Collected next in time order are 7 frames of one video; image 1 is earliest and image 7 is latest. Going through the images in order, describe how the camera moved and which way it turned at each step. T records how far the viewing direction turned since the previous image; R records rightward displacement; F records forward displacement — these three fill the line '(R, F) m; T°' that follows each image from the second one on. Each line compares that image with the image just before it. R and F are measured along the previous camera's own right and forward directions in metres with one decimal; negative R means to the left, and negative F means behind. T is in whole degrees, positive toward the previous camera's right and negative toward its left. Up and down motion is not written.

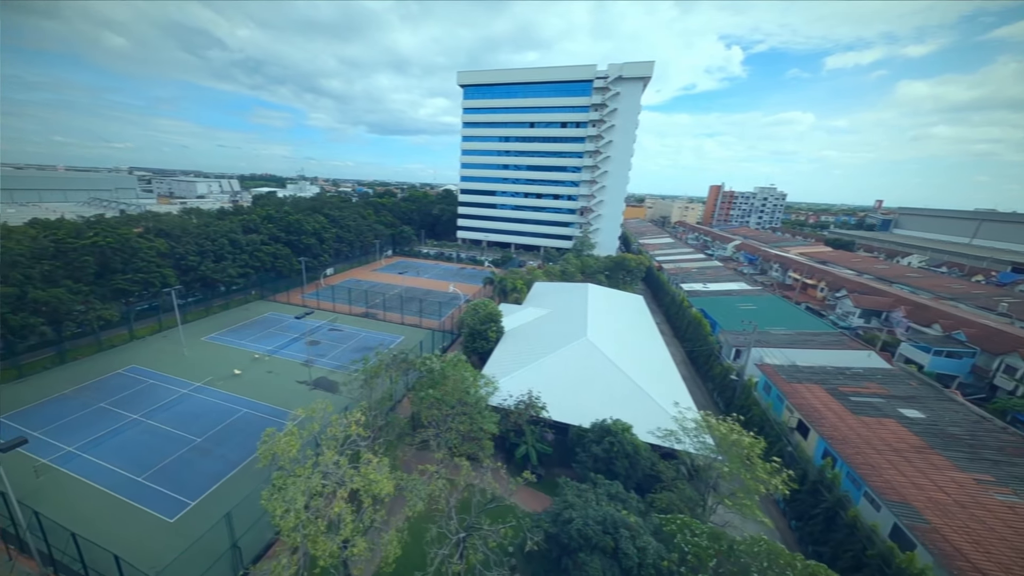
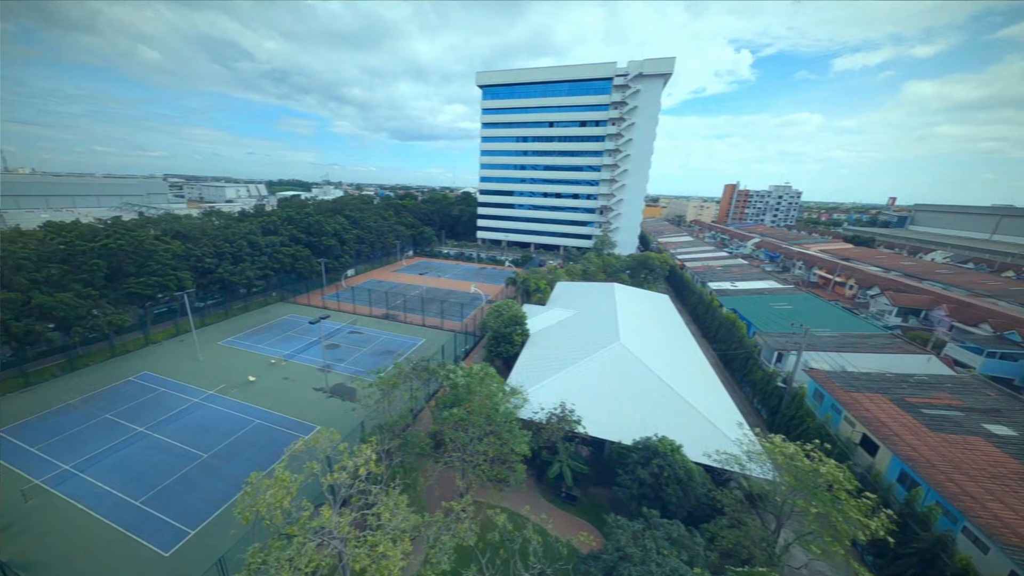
(-3.3, +1.8) m; -2°
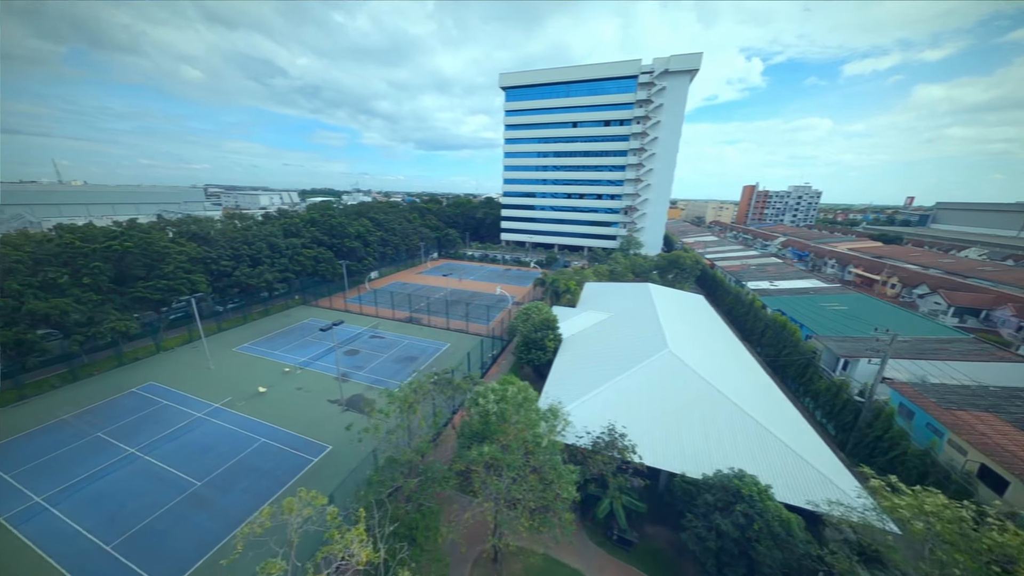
(-3.4, +2.3) m; -2°
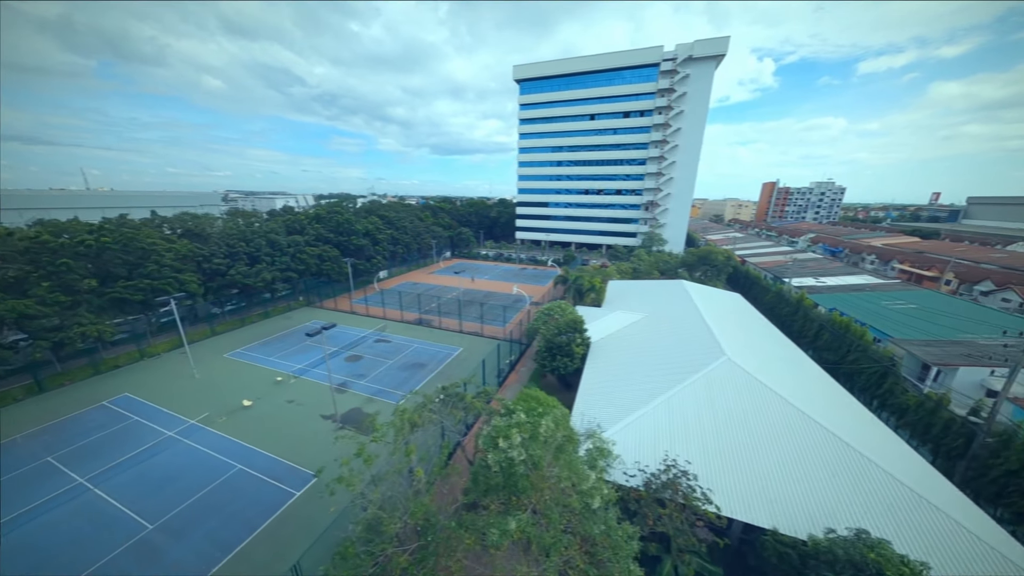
(-1.6, +2.7) m; -2°
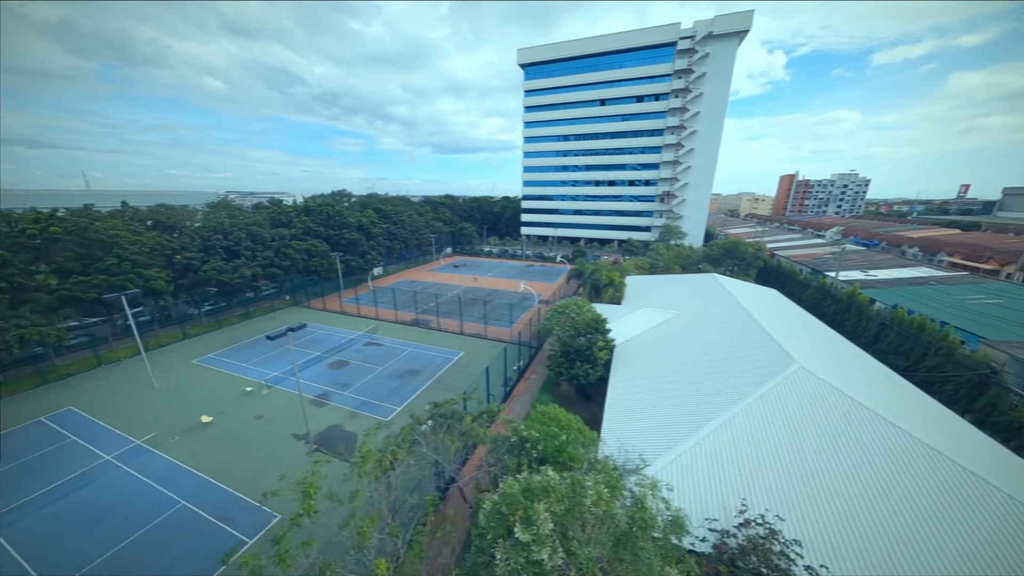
(-0.2, +2.8) m; -2°
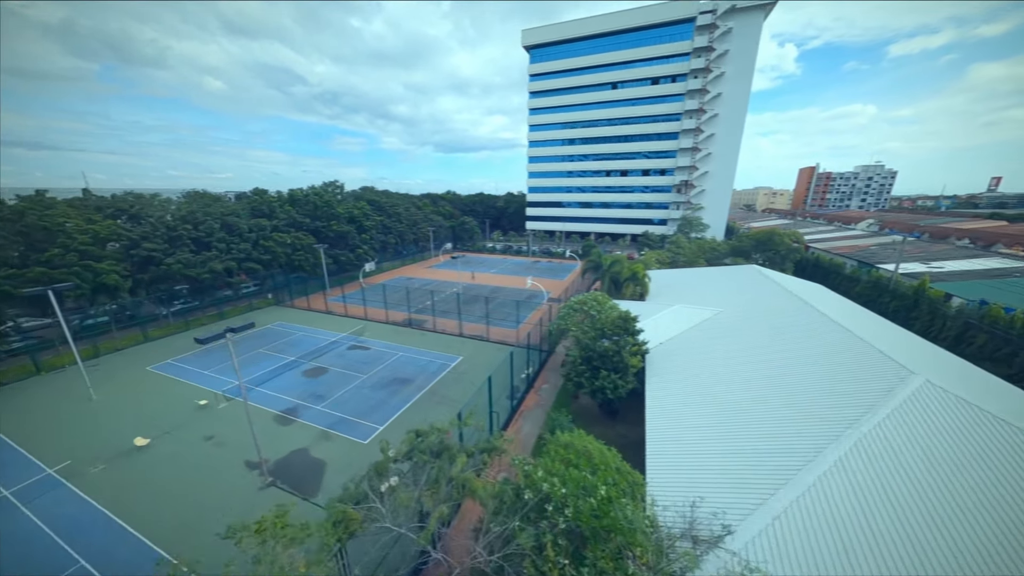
(-0.1, +2.8) m; -2°
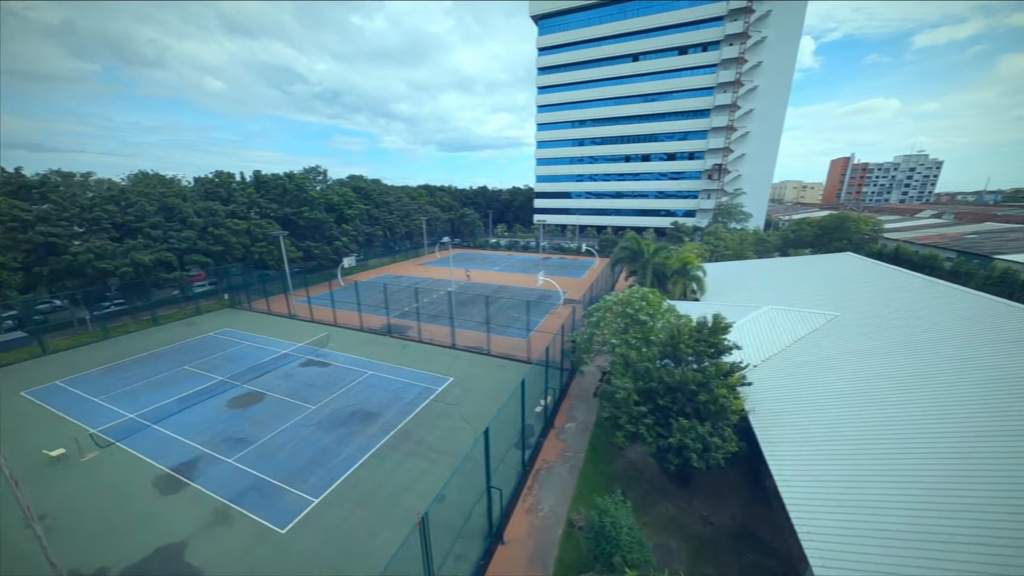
(-0.1, +4.4) m; -3°
